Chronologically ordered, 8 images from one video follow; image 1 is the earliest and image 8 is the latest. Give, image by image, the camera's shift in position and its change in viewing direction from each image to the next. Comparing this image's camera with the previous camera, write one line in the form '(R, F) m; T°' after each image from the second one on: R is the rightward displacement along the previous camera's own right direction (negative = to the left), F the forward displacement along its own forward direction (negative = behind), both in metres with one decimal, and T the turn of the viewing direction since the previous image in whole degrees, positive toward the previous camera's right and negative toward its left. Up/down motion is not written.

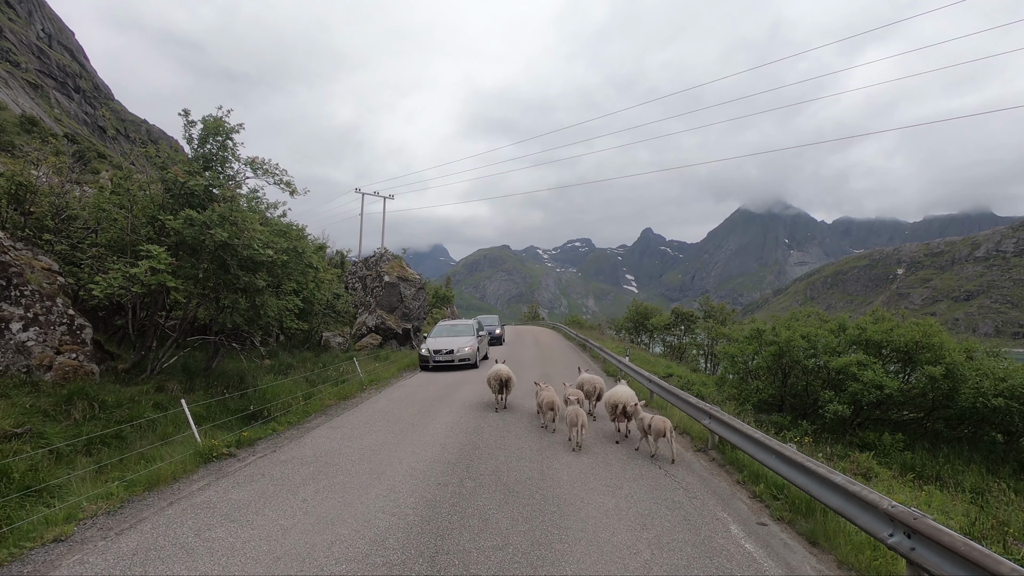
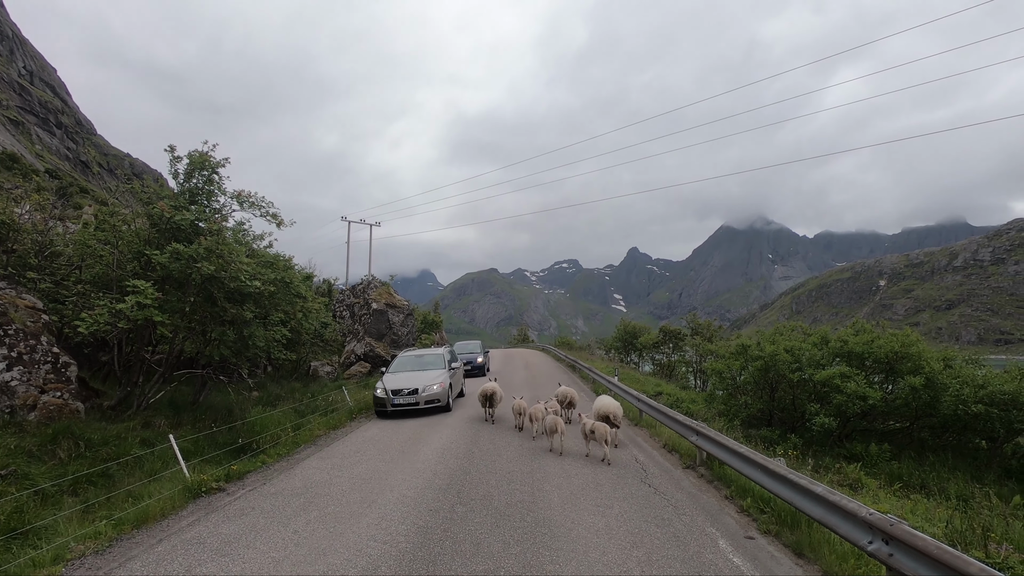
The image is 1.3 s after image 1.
(0.0, -0.1) m; +1°
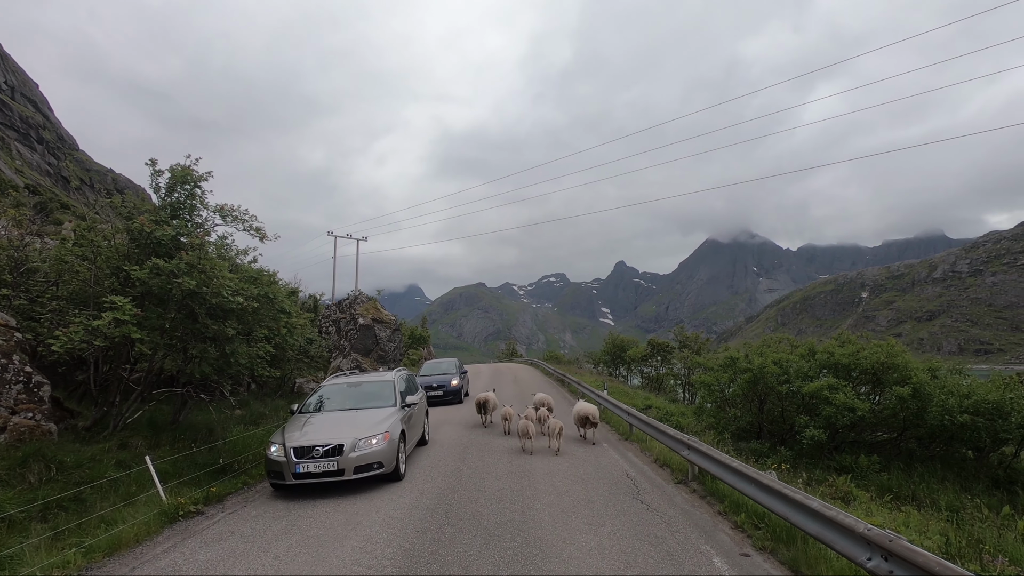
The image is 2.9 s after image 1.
(0.0, +0.1) m; +1°
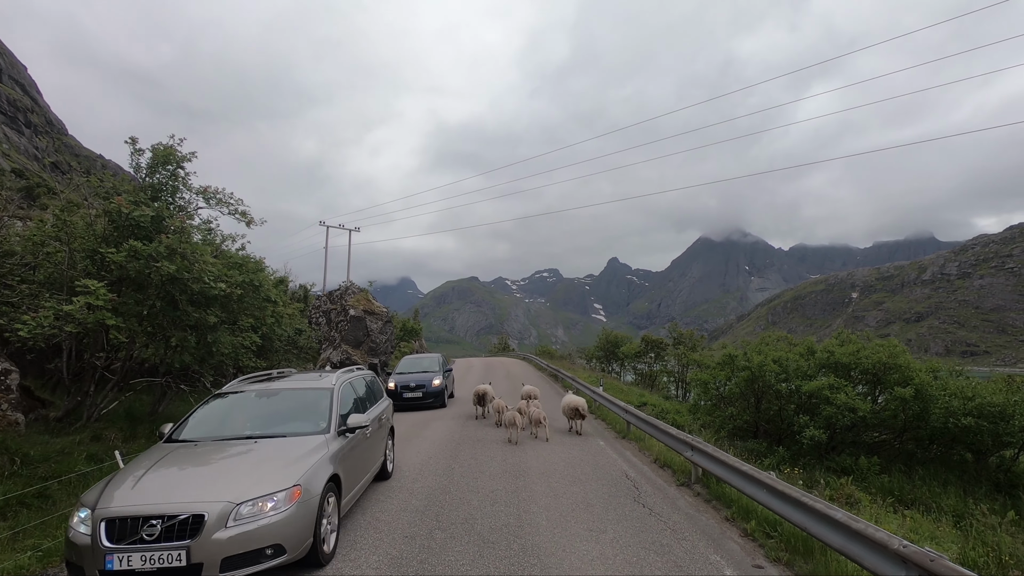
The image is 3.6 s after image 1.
(-0.1, +0.4) m; +1°
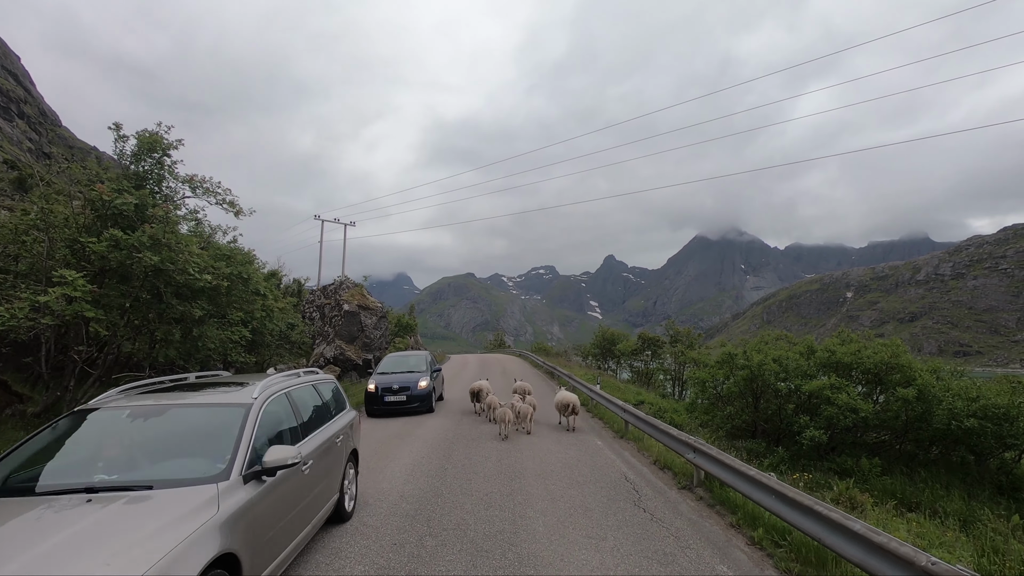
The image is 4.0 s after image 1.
(0.0, +0.3) m; 0°
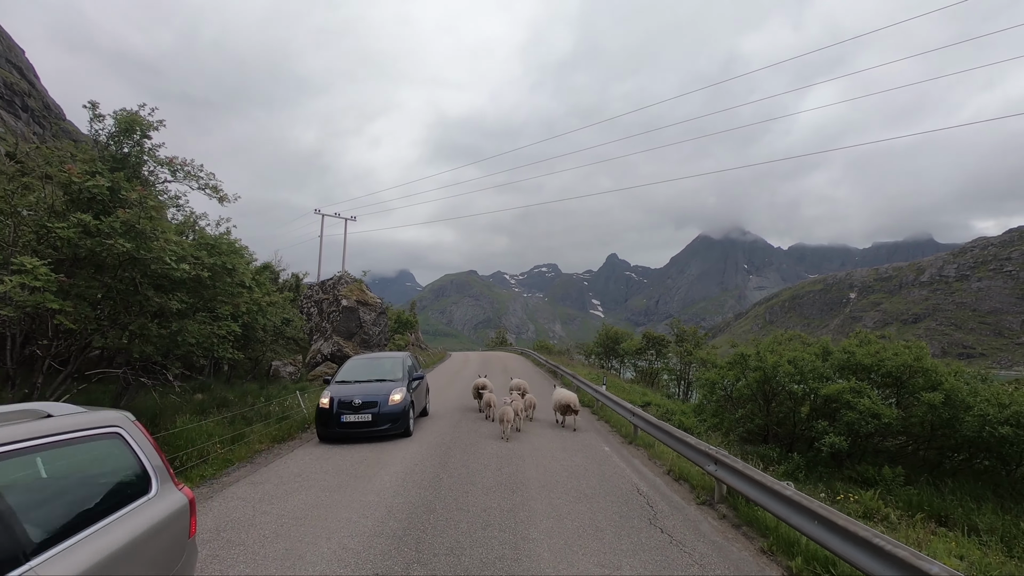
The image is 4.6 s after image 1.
(0.0, +0.6) m; 0°
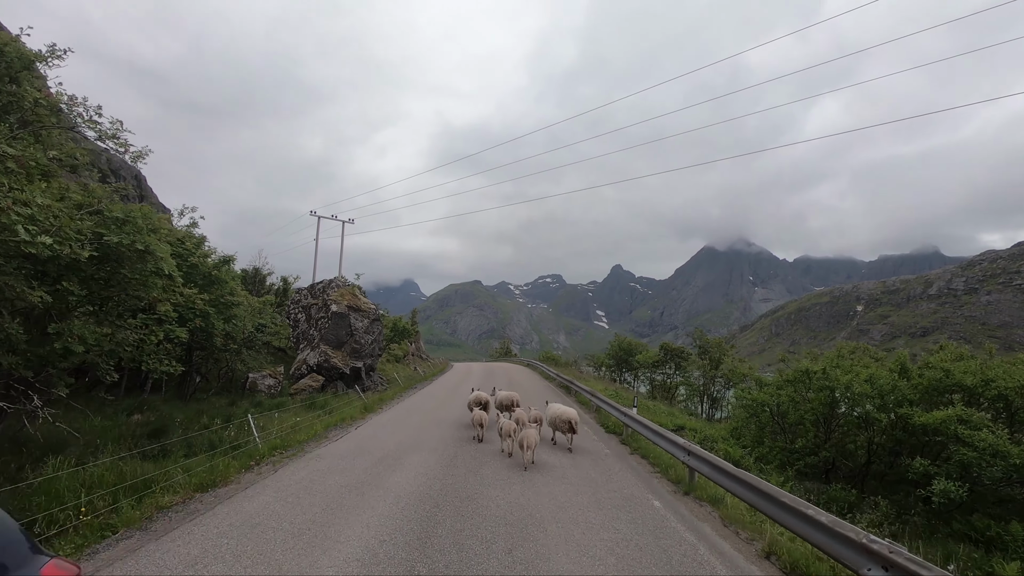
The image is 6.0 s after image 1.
(-0.1, +2.2) m; 0°
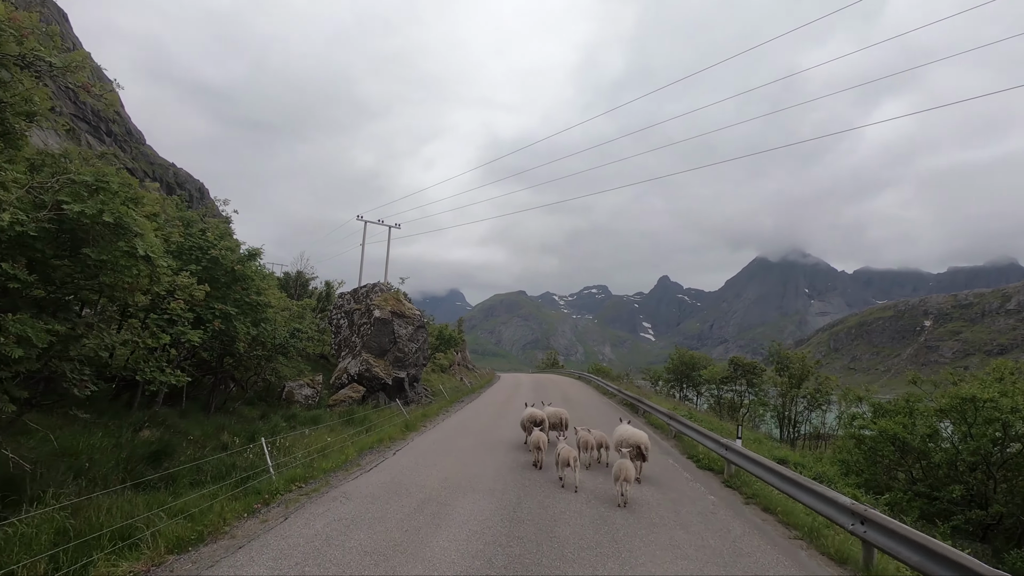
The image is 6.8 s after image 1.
(-0.5, +1.8) m; -5°
